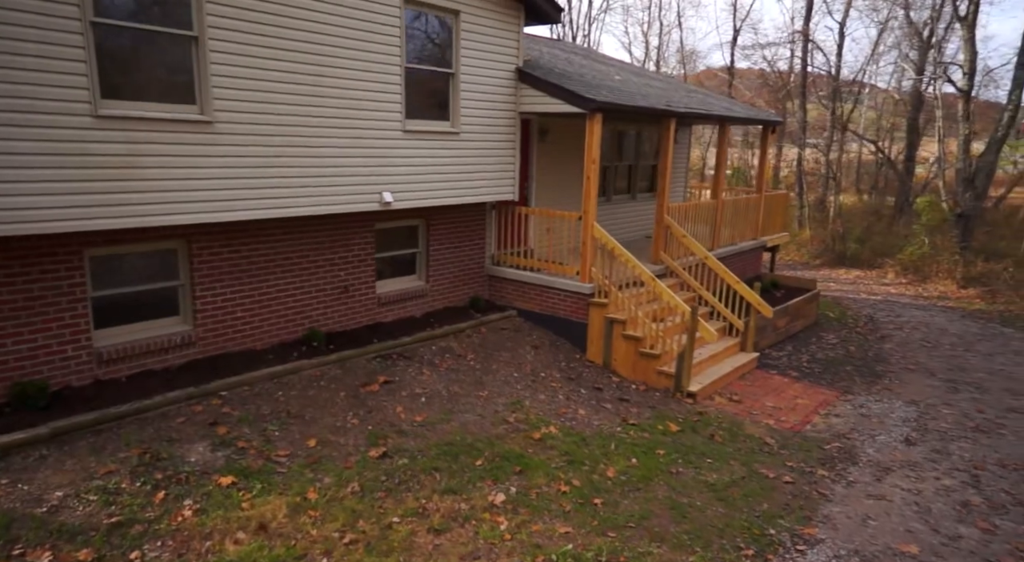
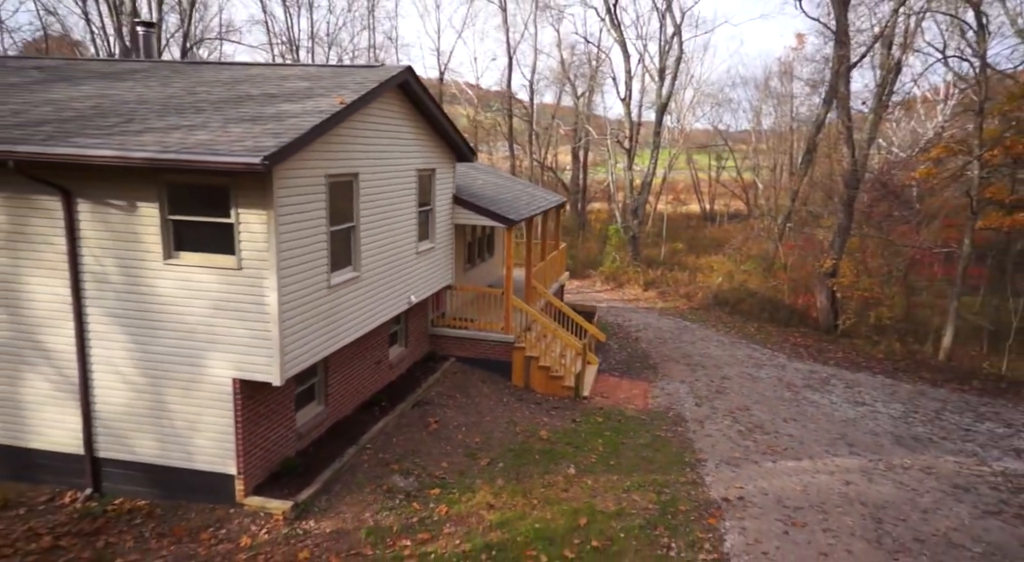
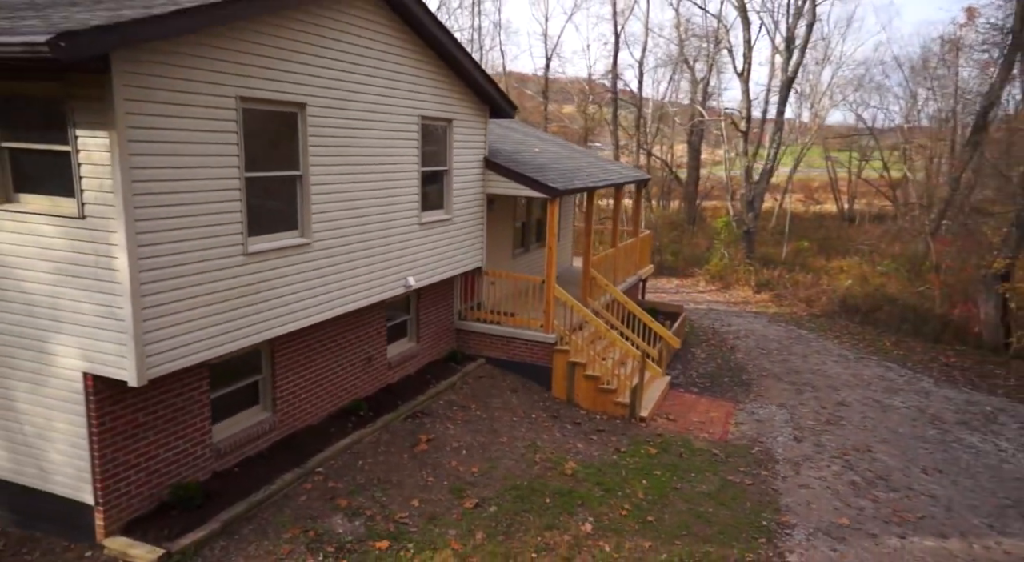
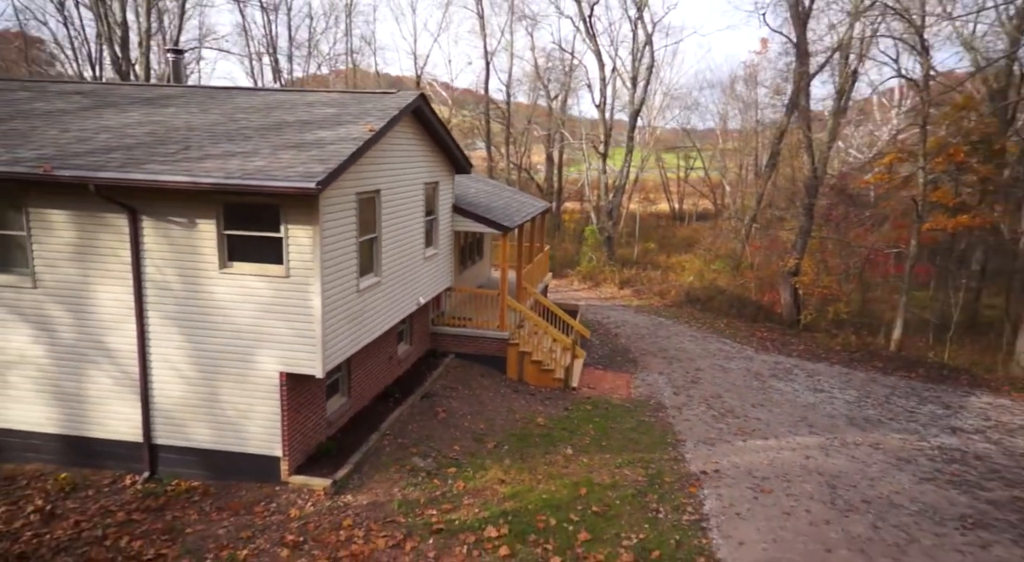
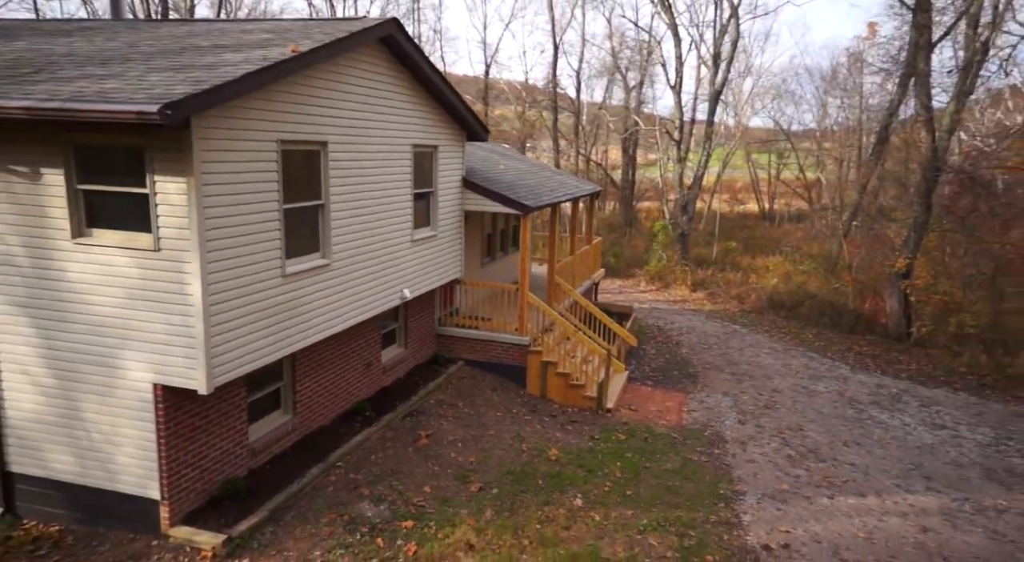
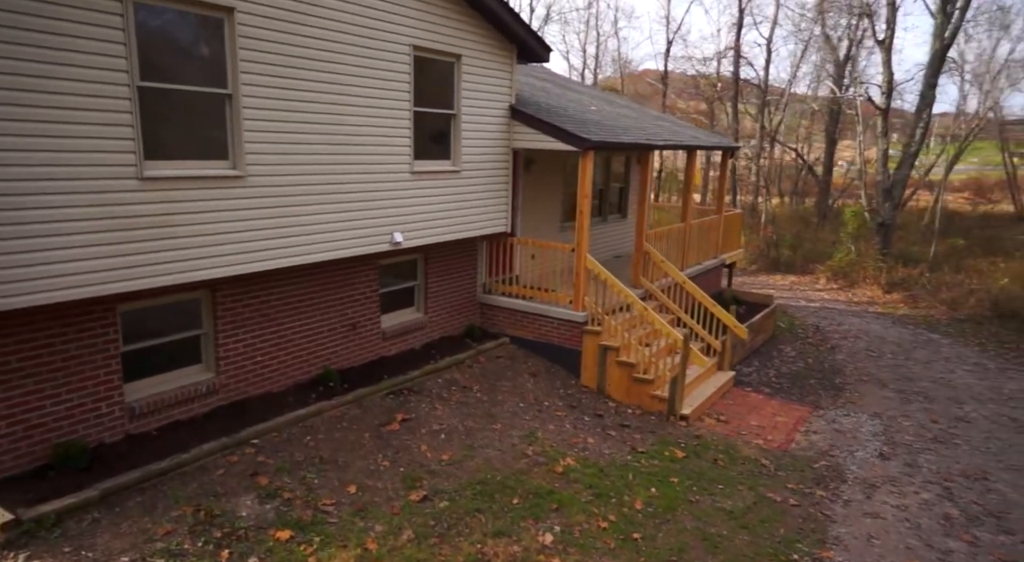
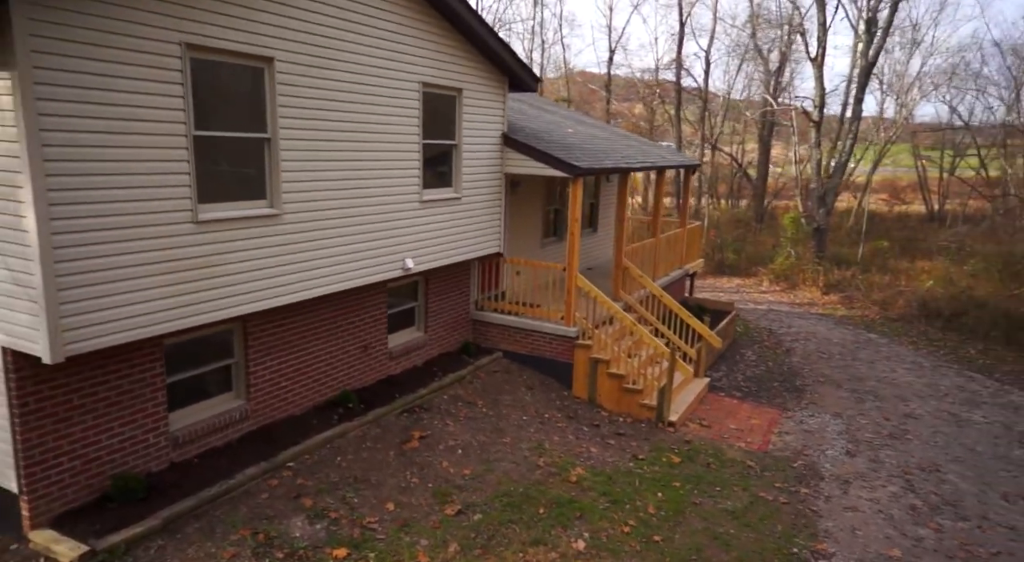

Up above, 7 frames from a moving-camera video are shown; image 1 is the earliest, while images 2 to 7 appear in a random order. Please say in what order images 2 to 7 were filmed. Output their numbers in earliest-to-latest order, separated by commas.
6, 7, 3, 5, 2, 4
